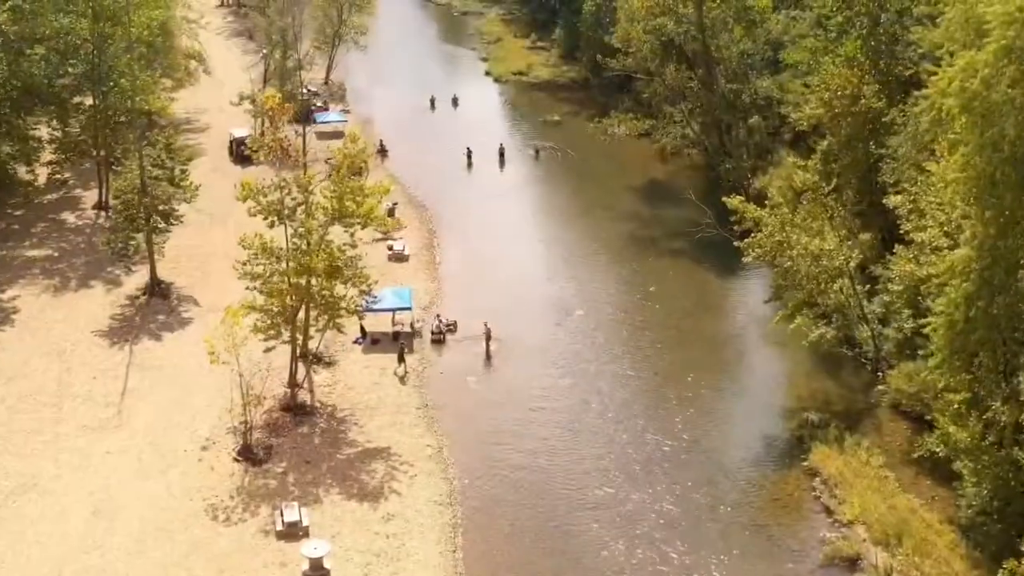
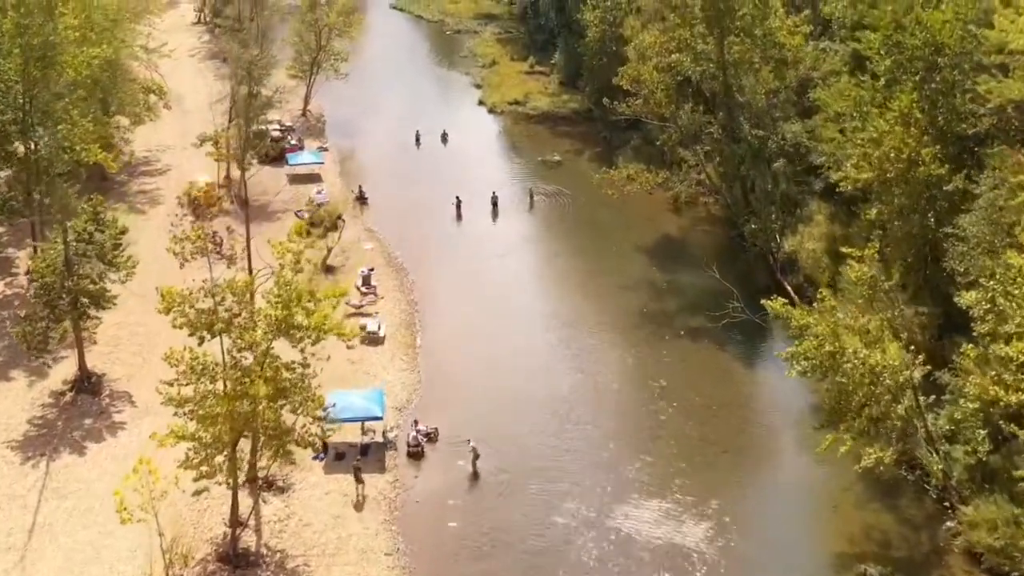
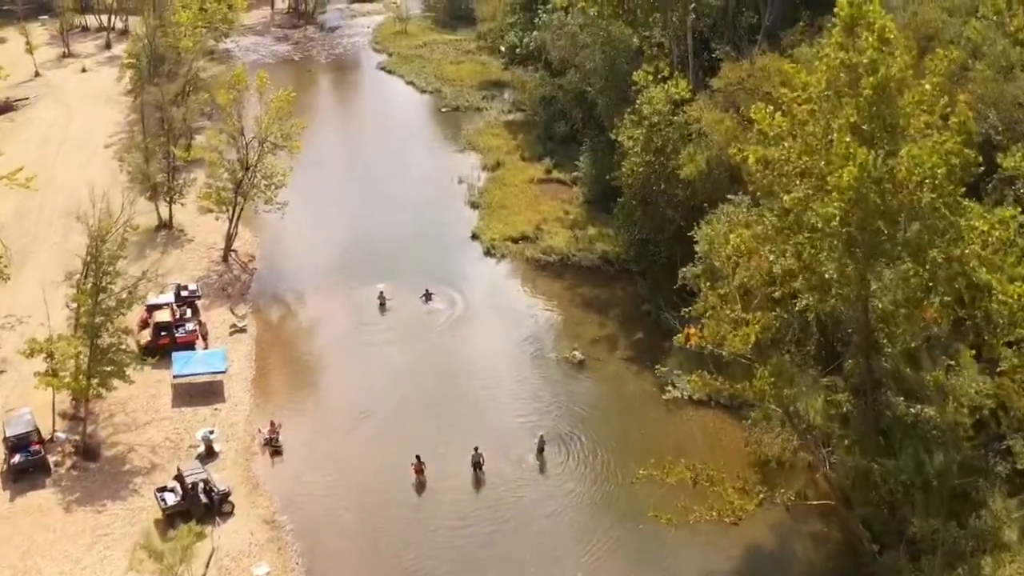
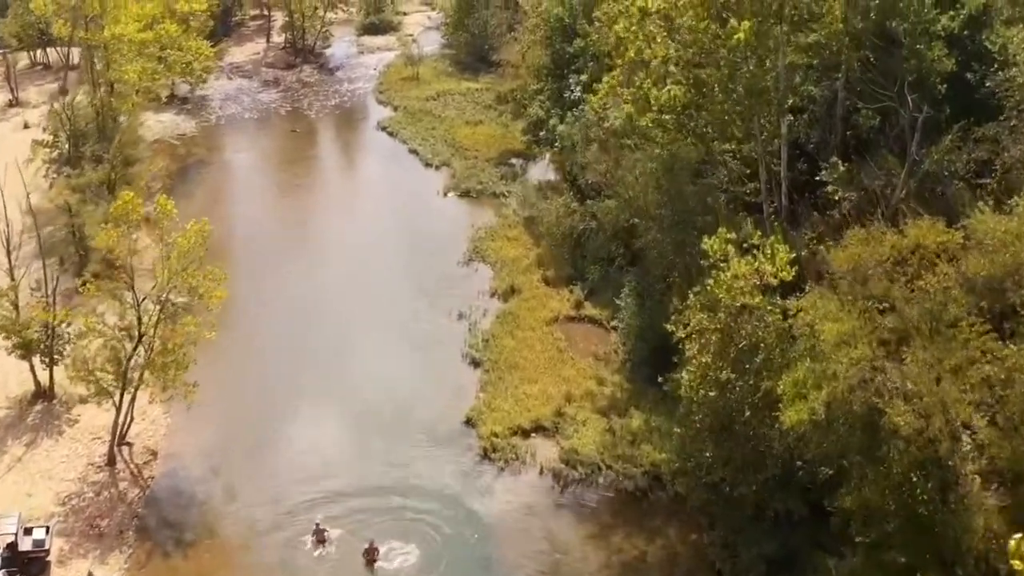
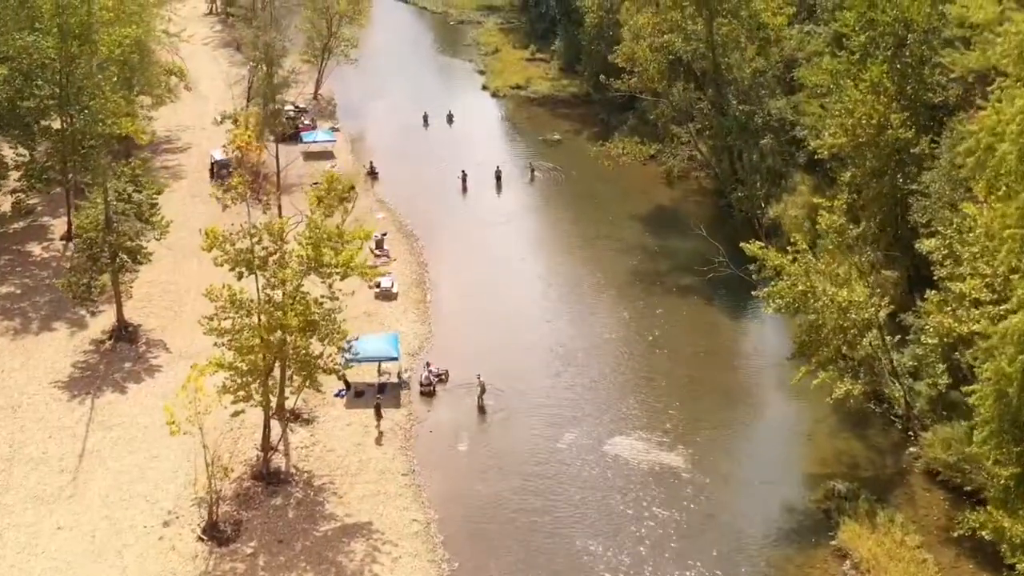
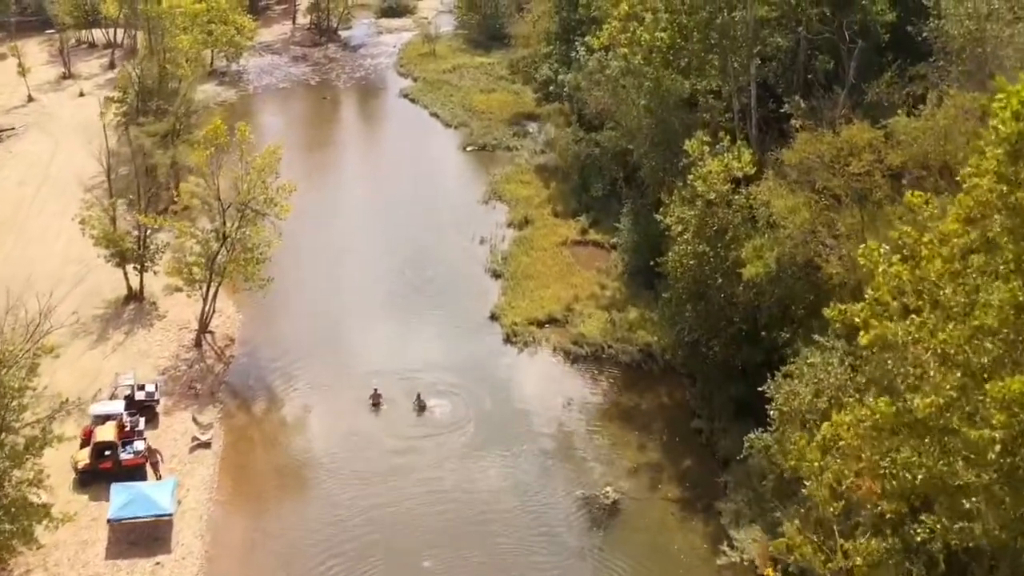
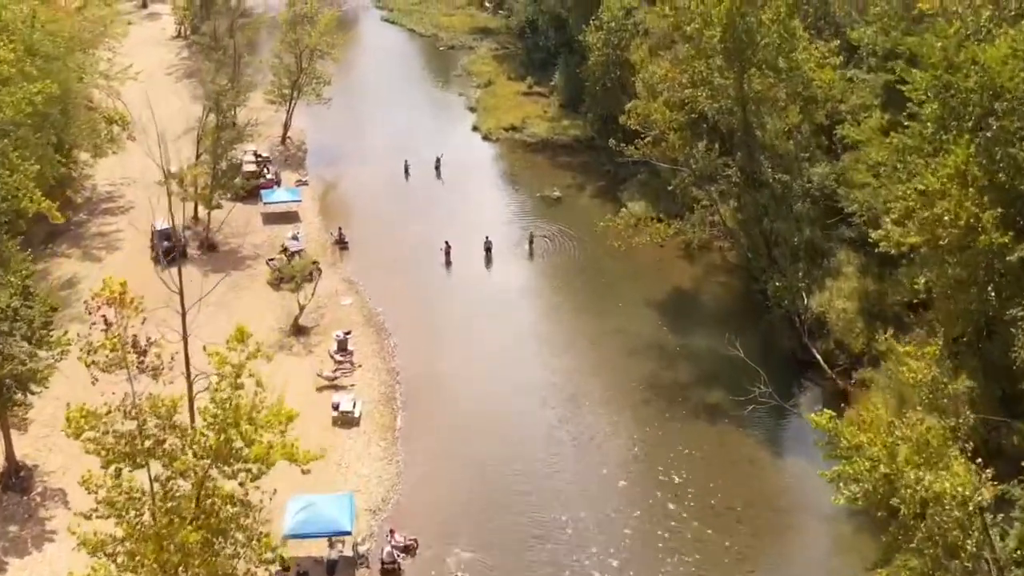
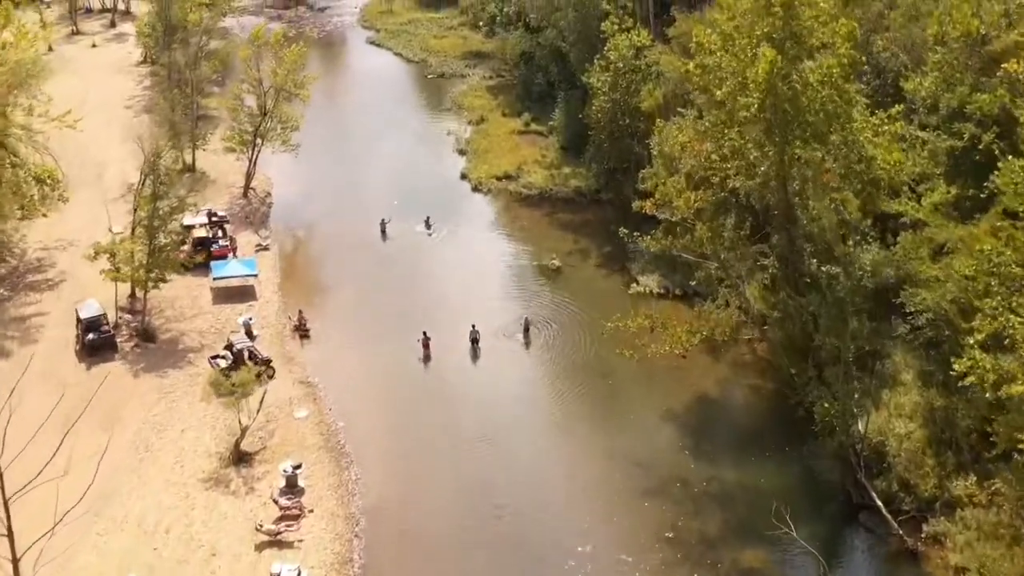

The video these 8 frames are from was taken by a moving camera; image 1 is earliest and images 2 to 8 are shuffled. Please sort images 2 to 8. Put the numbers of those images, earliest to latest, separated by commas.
5, 2, 7, 8, 3, 6, 4
